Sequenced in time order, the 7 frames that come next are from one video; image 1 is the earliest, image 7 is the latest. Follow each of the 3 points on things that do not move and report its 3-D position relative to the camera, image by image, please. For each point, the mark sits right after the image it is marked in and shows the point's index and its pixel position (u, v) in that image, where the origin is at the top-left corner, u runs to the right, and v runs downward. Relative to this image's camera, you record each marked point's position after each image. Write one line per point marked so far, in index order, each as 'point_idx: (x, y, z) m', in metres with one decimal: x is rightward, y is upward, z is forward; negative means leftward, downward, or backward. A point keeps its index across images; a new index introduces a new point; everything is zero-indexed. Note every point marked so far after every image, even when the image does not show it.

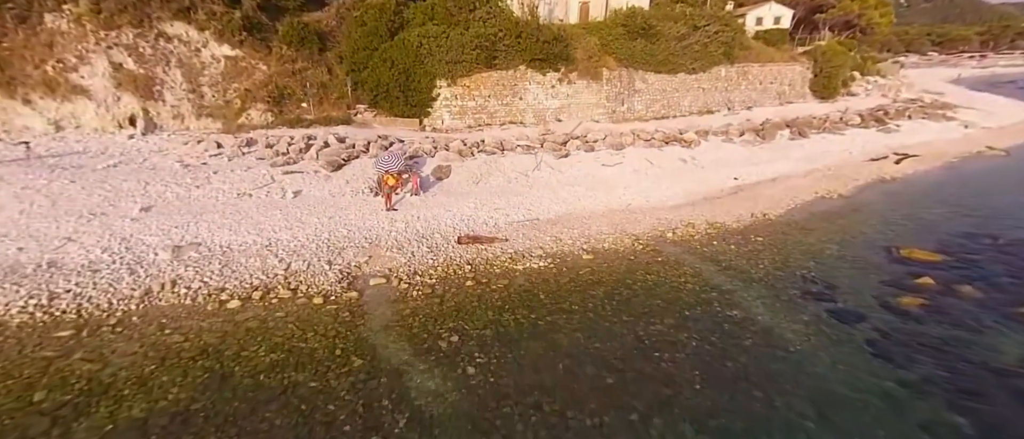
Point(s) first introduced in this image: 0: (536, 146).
0: (+1.1, +3.3, +20.0) m
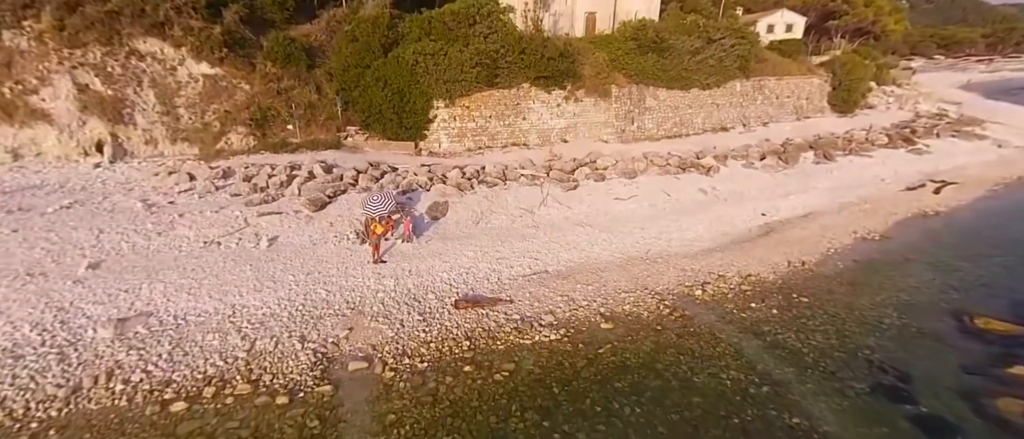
0: (+1.2, +1.8, +18.2) m
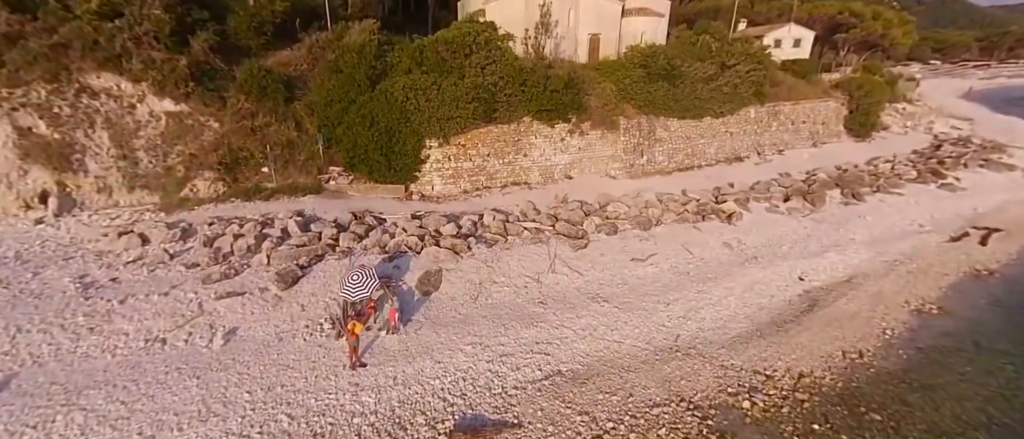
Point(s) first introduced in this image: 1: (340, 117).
0: (+1.3, -0.3, +16.2) m
1: (-7.5, +4.4, +19.0) m
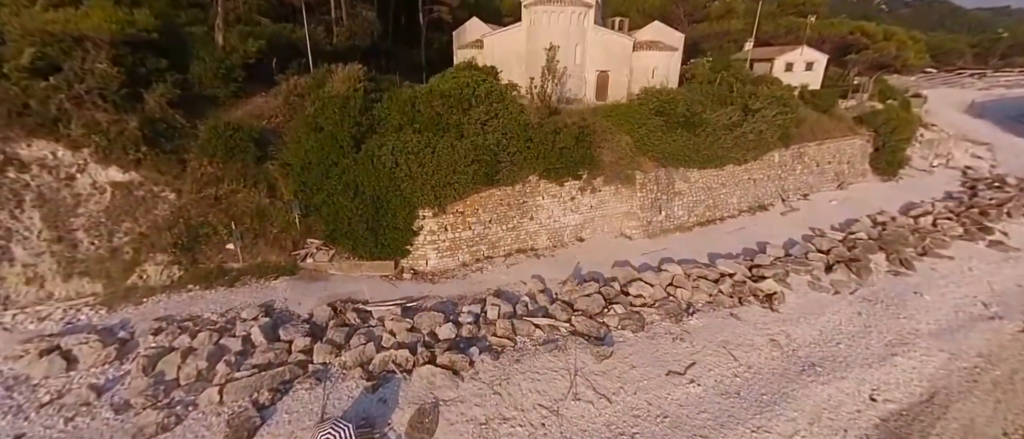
0: (+1.6, -3.3, +13.7) m
1: (-7.3, +1.4, +16.4) m
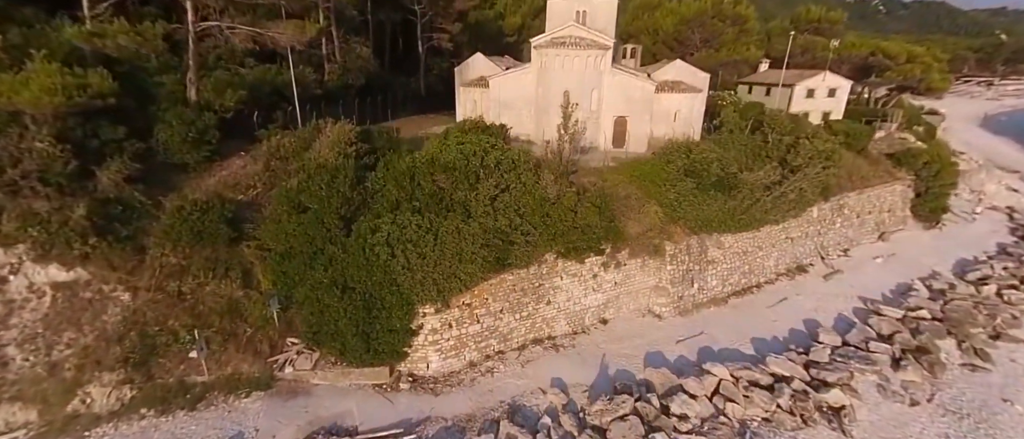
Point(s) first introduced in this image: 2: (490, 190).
0: (+2.1, -6.4, +11.2) m
1: (-6.7, -1.8, +13.9) m
2: (-0.8, +1.0, +14.8) m
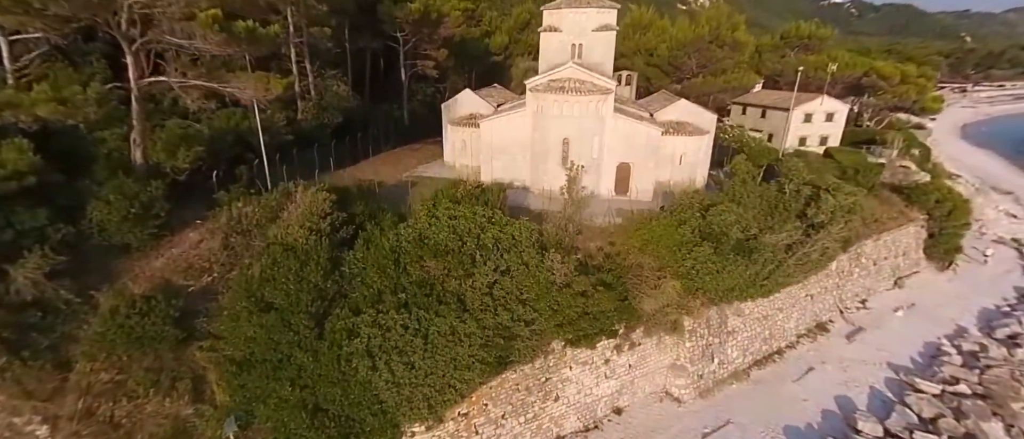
0: (+2.4, -9.0, +9.1) m
1: (-6.6, -4.6, +11.6) m
2: (-0.7, -1.7, +12.7) m
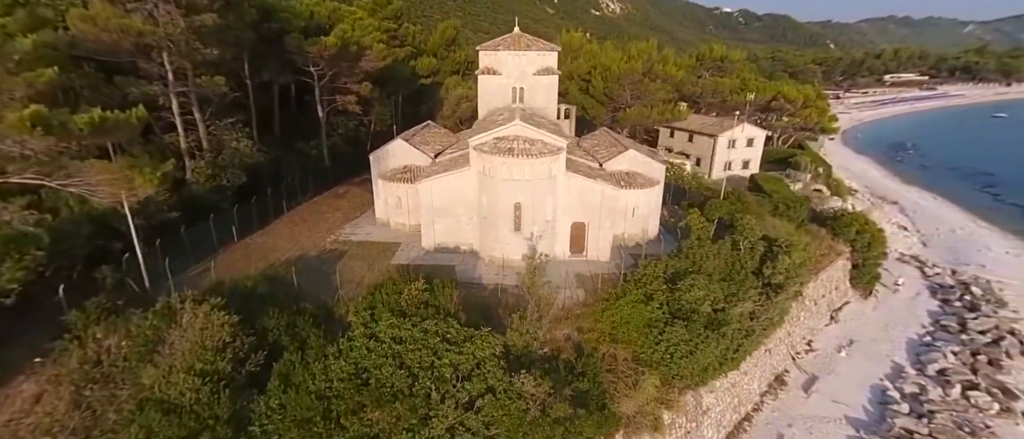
0: (+2.6, -11.9, +7.1) m
1: (-6.9, -7.9, +8.1) m
2: (-1.5, -4.8, +10.2) m
